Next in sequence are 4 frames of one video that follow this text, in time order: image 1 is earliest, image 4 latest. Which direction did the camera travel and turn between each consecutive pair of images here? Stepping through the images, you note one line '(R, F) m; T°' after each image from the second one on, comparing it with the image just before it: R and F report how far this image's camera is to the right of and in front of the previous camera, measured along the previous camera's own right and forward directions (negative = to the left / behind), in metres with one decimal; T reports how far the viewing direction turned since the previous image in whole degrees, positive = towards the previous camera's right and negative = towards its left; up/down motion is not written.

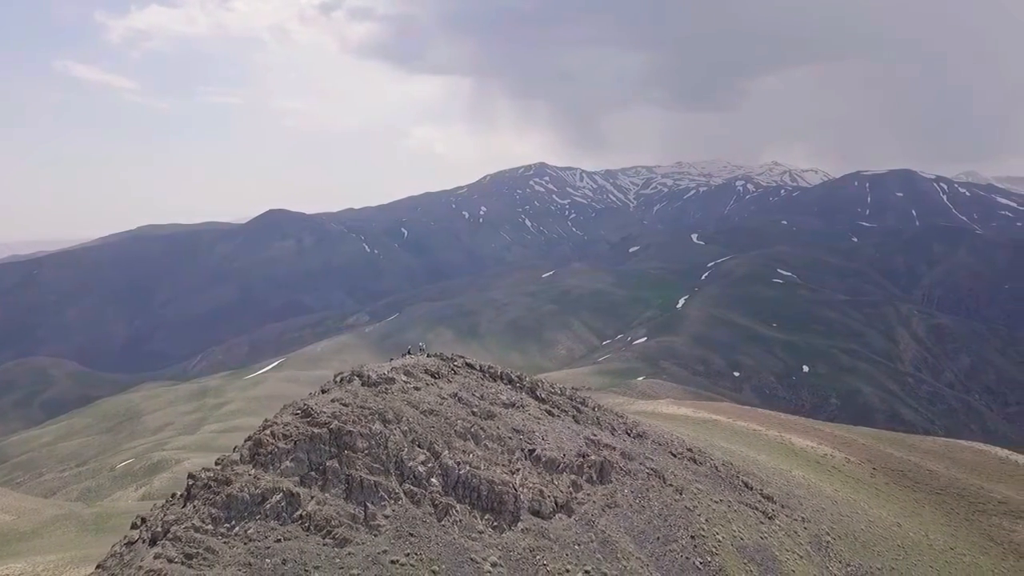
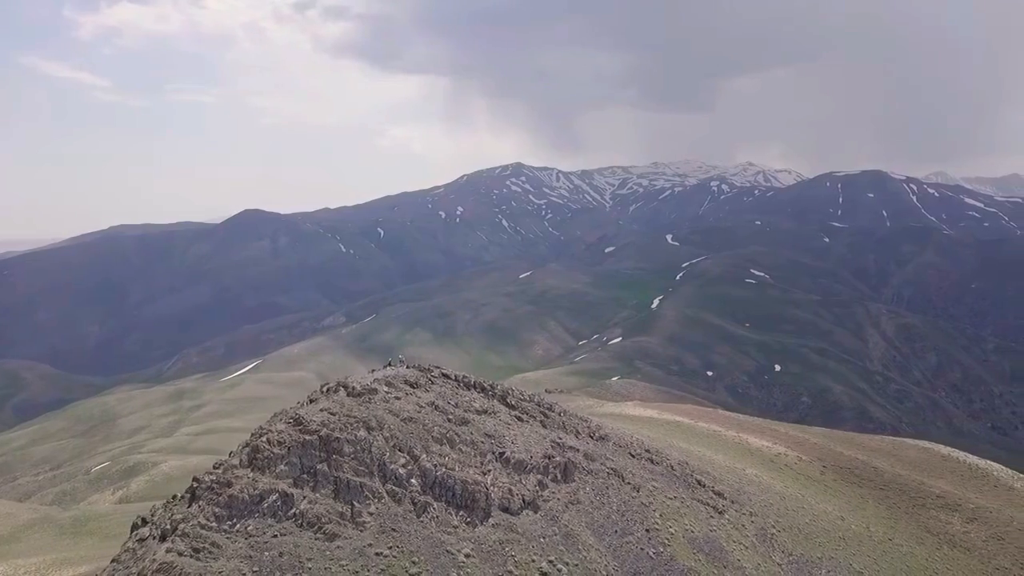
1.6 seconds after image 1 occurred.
(+0.1, -0.7) m; +2°
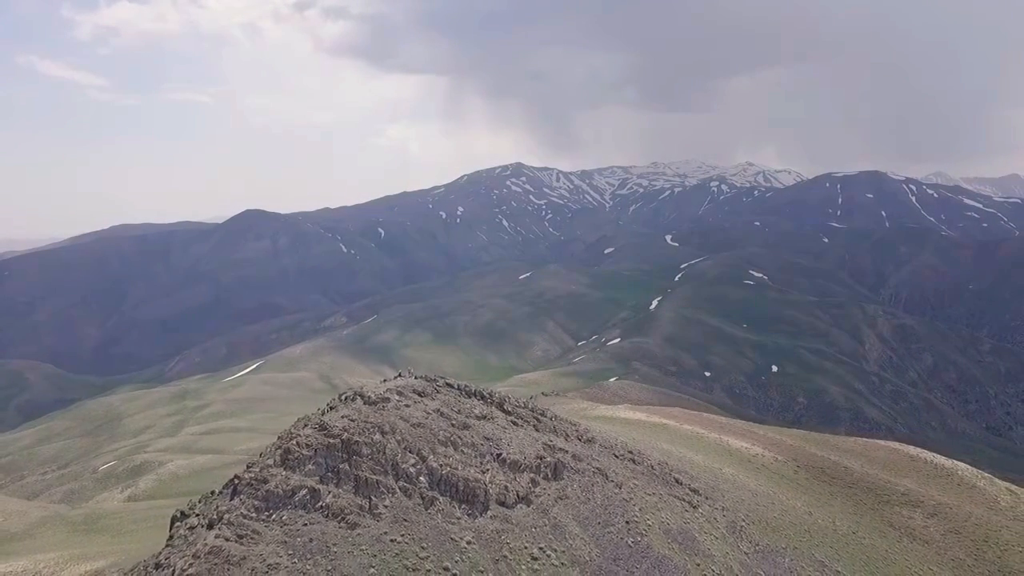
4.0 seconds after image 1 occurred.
(0.0, -1.0) m; 0°
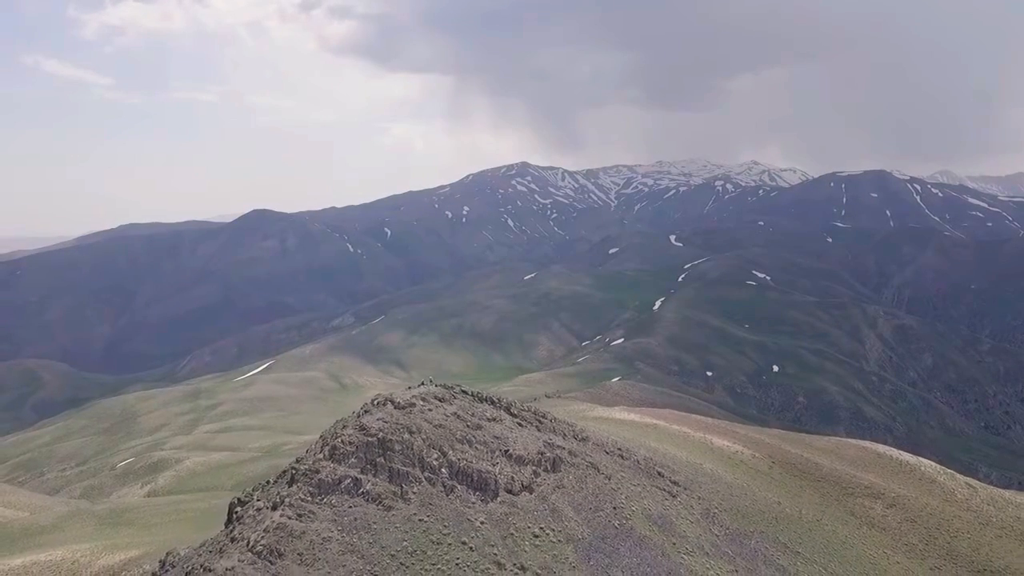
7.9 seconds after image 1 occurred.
(0.0, -1.7) m; 0°
